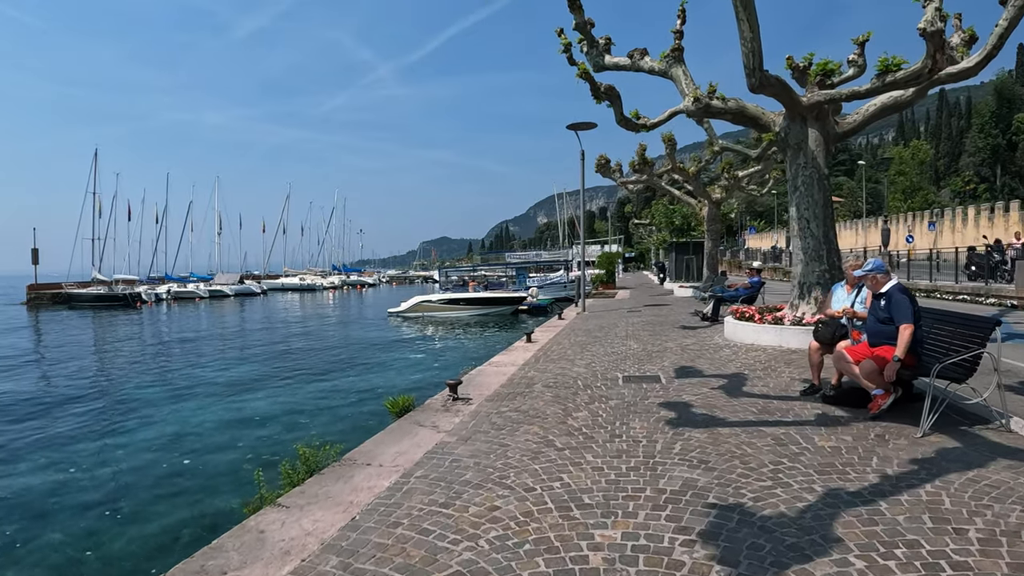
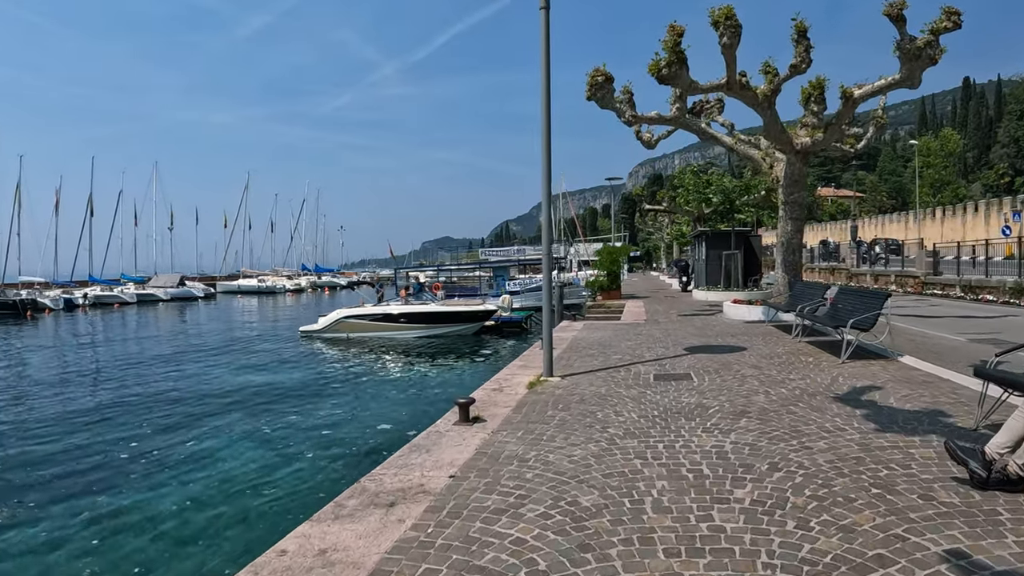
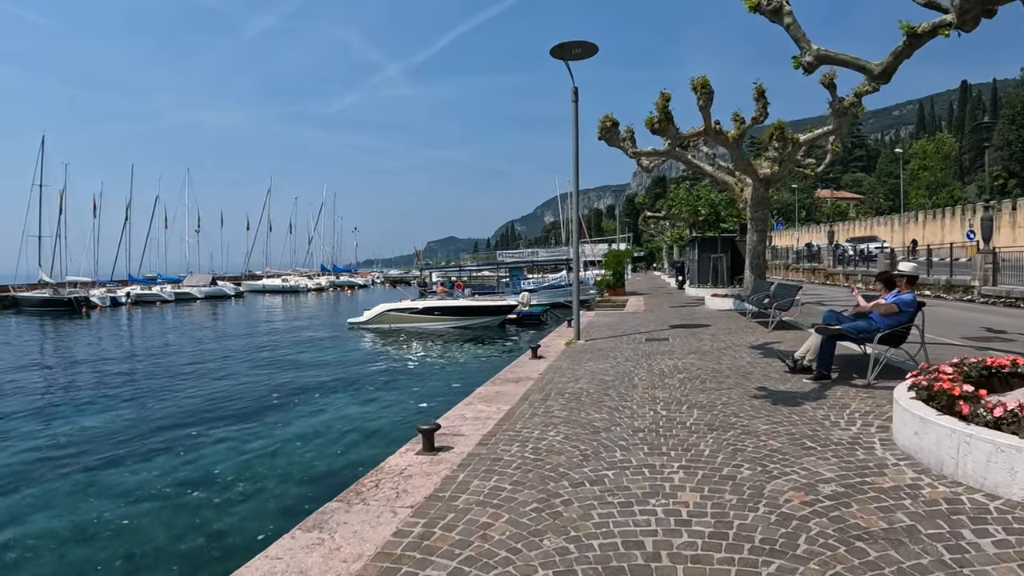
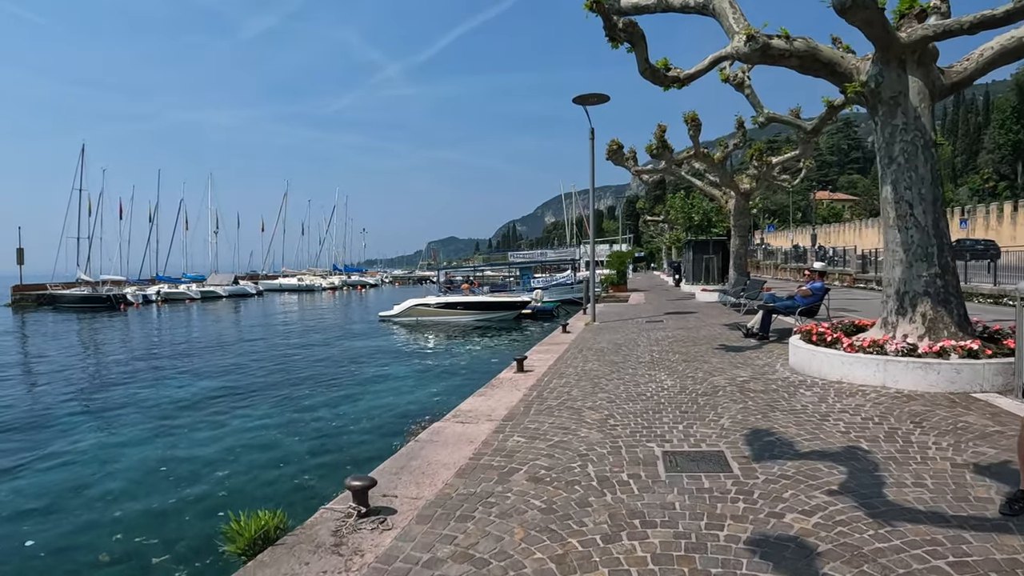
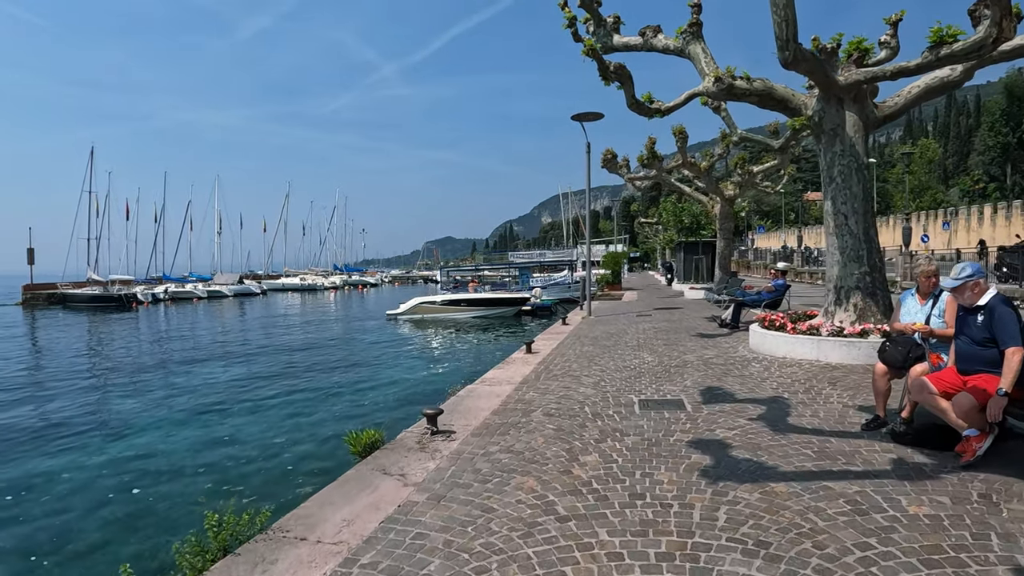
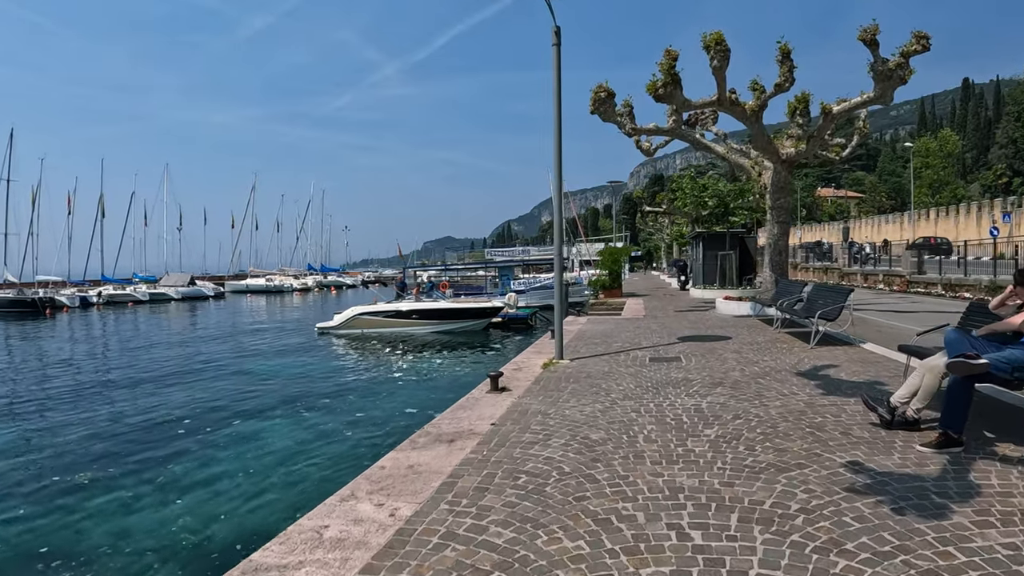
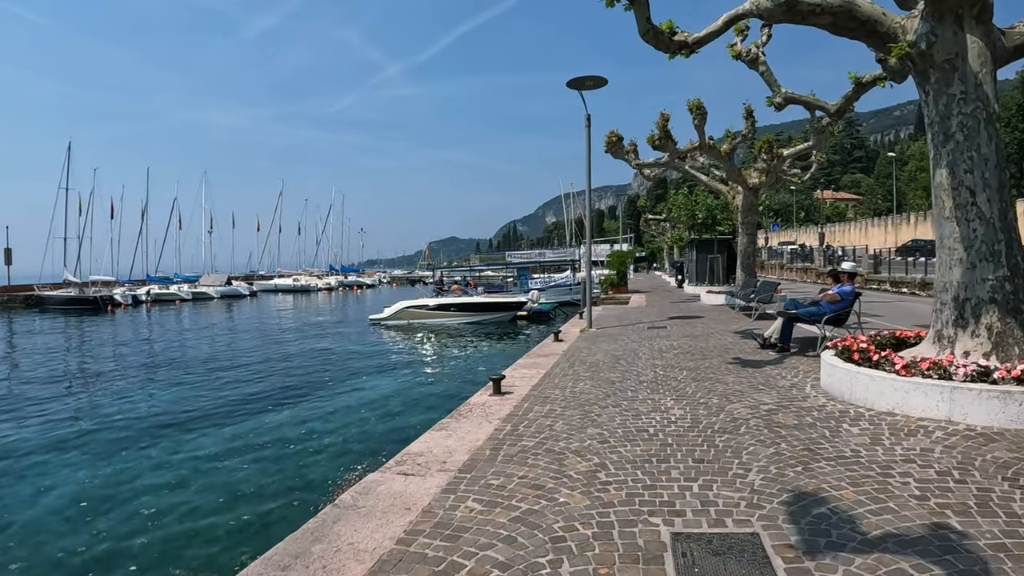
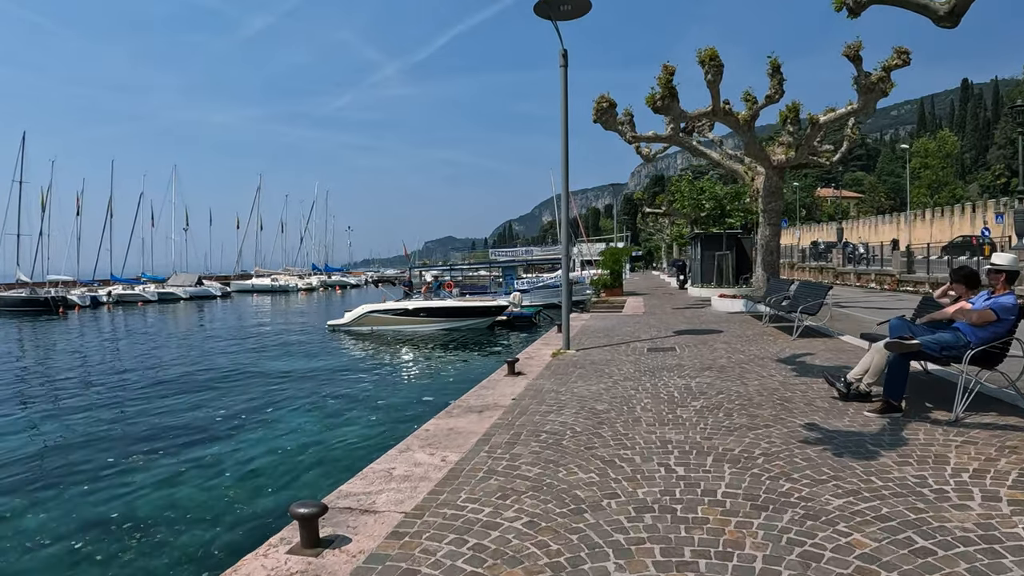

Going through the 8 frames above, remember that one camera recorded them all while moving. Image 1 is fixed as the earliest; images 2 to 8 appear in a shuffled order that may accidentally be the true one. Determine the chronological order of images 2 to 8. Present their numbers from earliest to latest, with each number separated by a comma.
5, 4, 7, 3, 8, 6, 2
